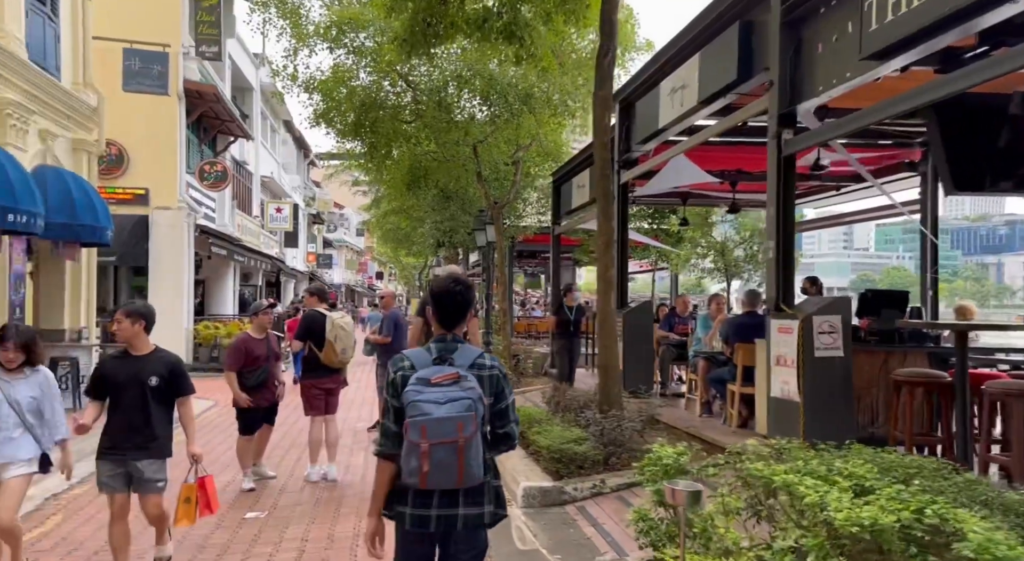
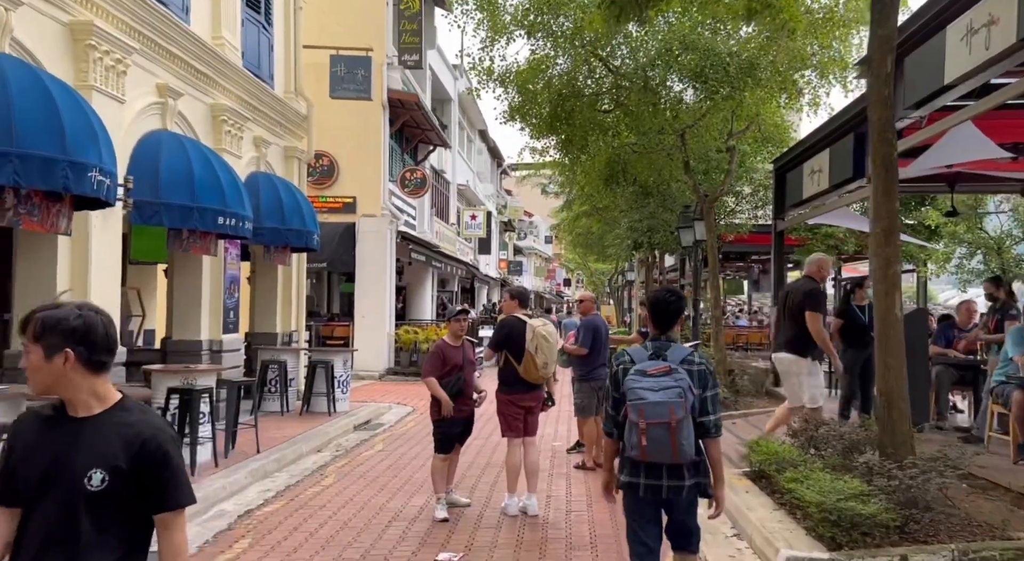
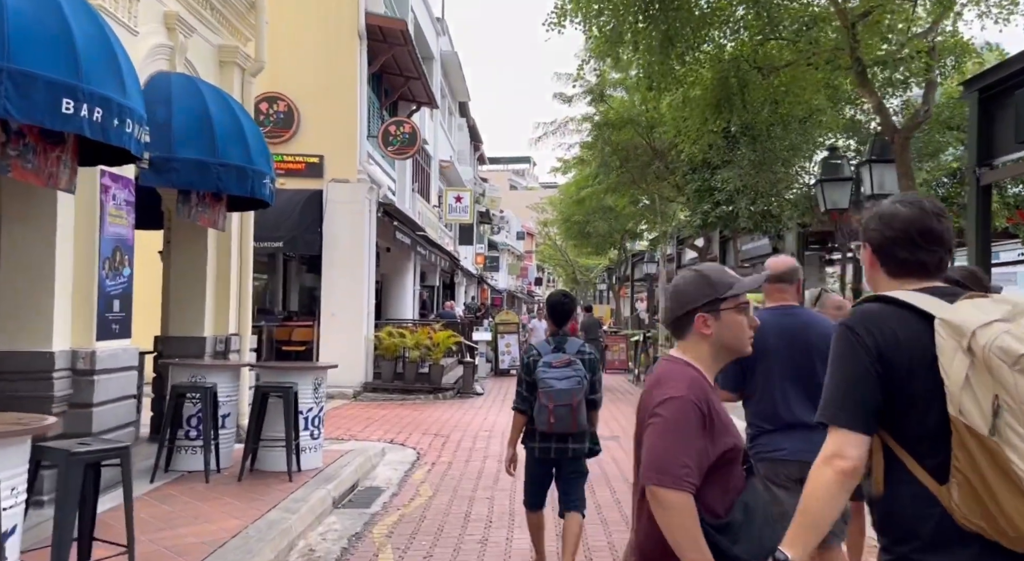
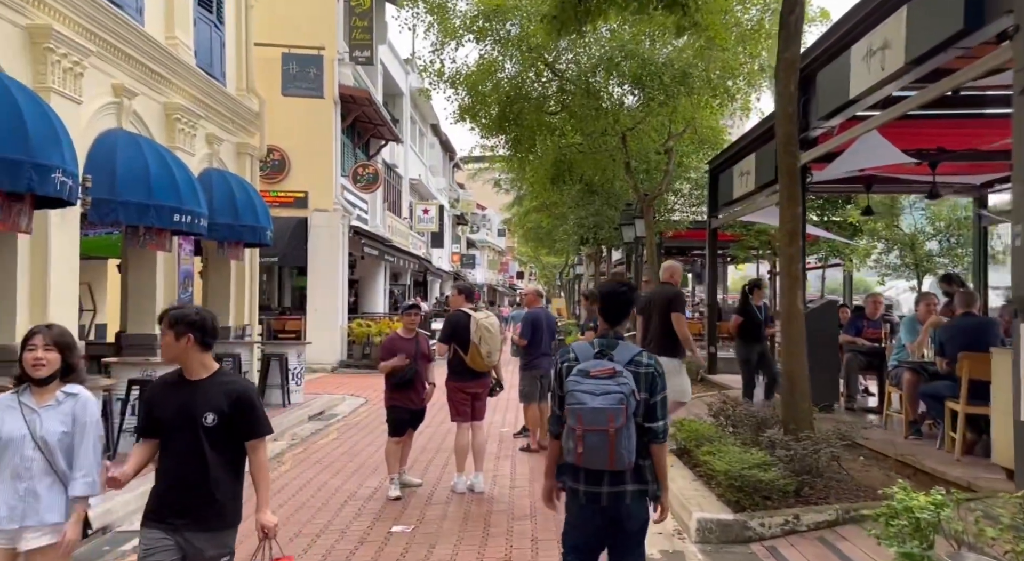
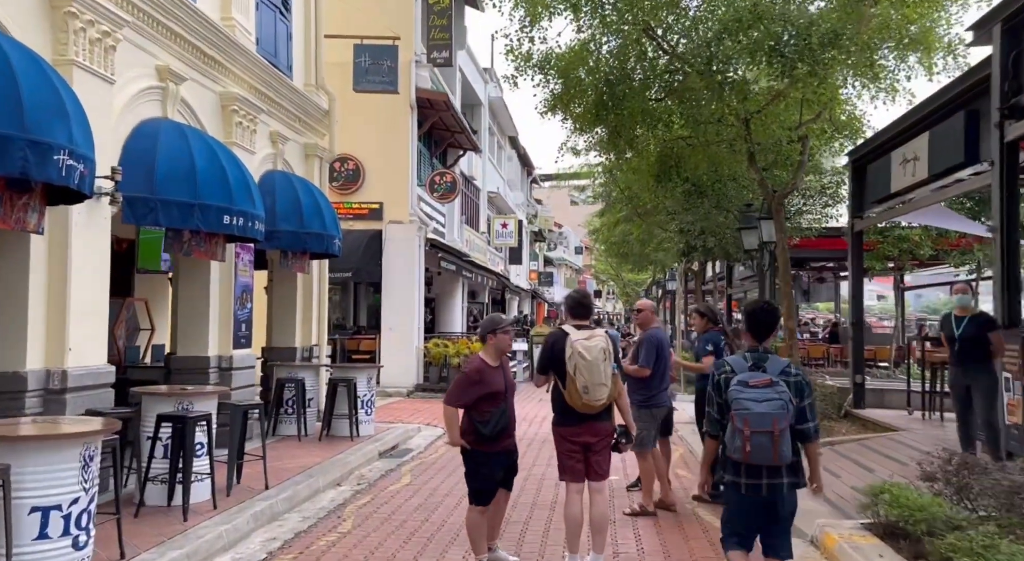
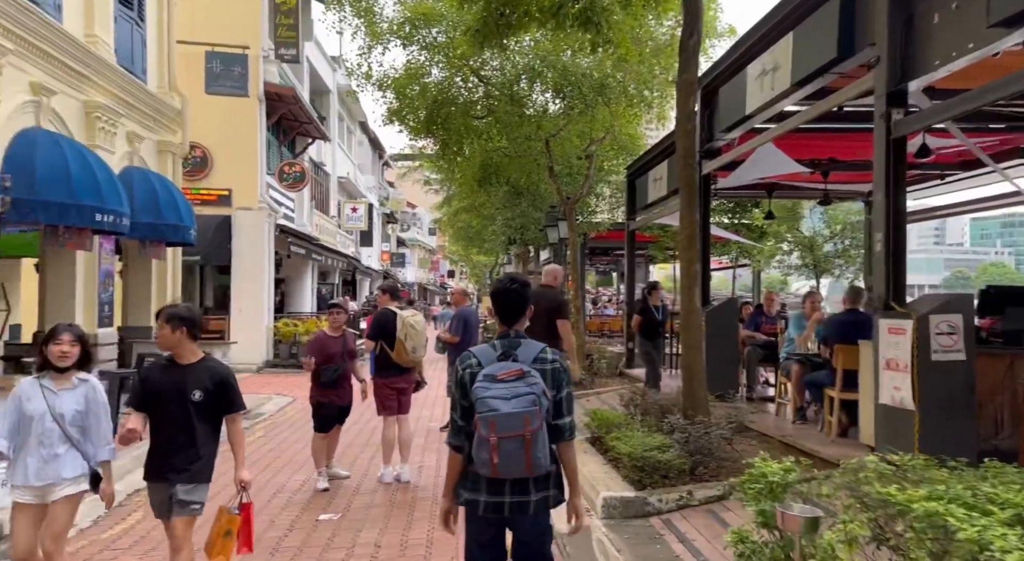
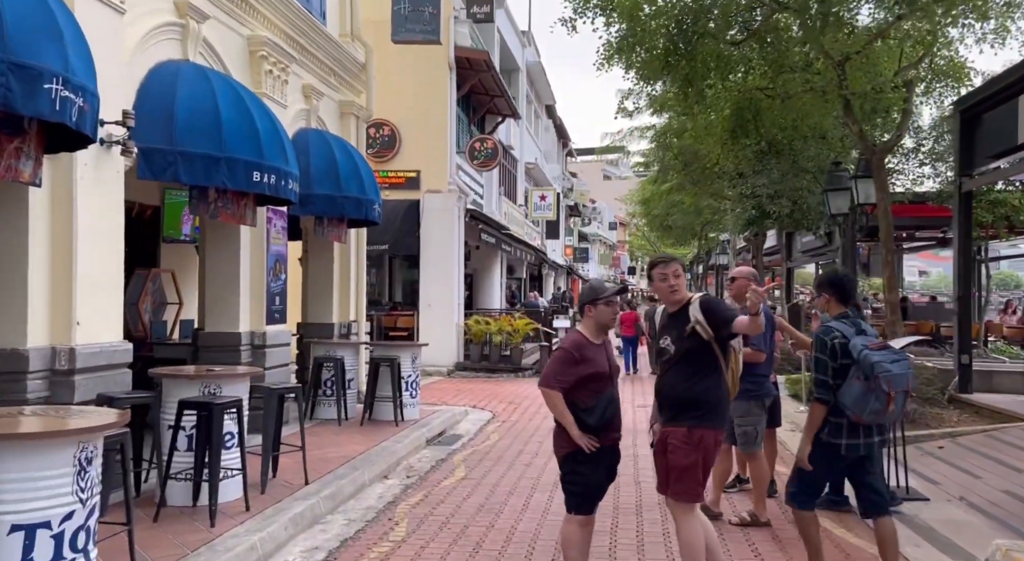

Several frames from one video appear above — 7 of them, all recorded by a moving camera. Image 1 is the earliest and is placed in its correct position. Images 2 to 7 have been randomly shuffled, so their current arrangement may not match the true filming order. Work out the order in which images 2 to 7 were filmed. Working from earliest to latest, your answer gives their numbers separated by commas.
6, 4, 2, 5, 7, 3
